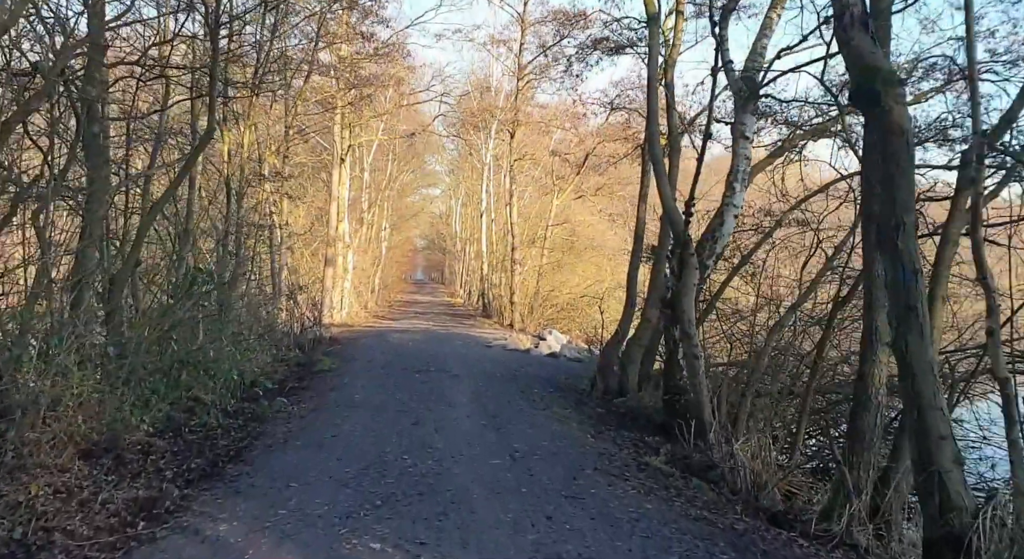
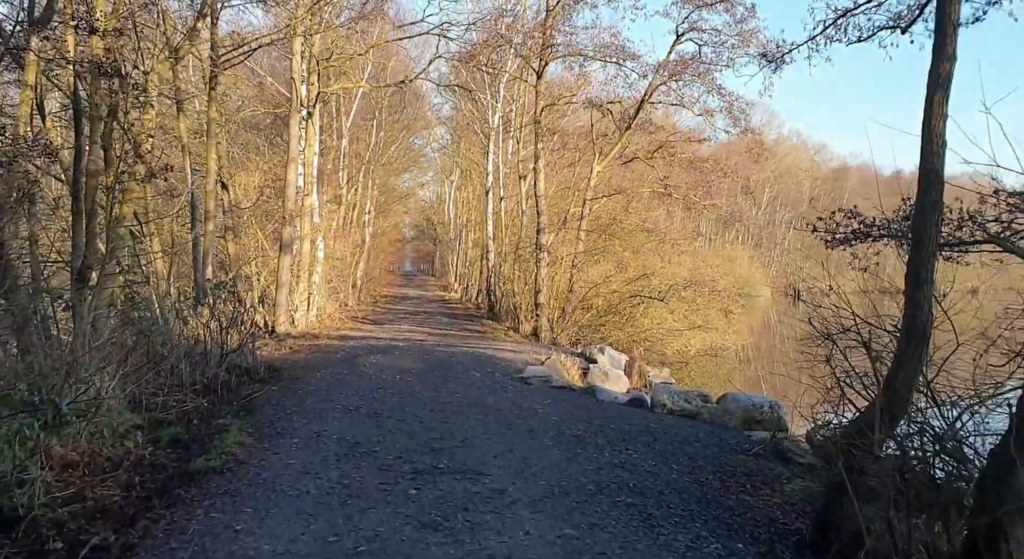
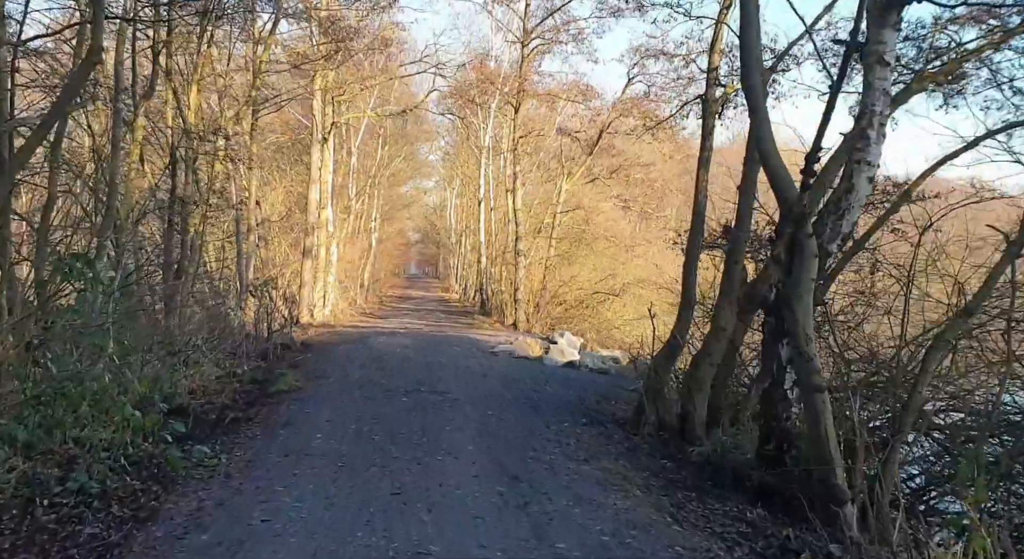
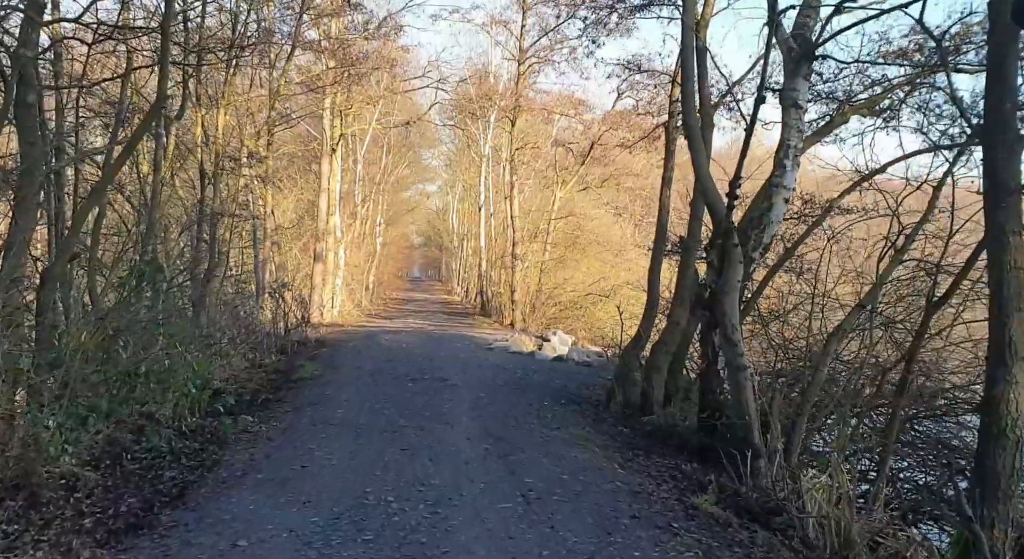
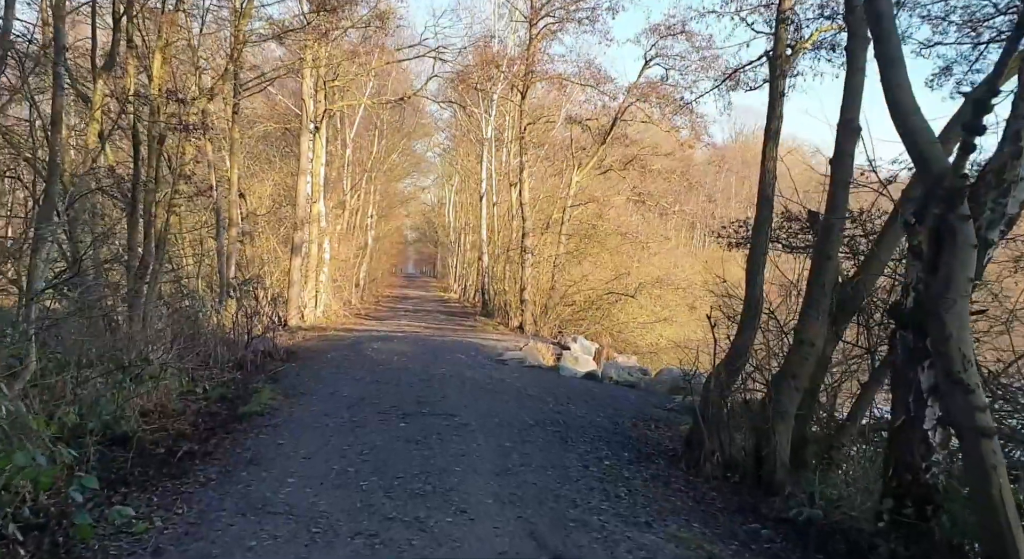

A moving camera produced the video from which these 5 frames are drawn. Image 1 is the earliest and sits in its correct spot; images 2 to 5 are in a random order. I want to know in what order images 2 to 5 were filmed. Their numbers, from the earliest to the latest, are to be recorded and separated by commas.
4, 3, 5, 2
